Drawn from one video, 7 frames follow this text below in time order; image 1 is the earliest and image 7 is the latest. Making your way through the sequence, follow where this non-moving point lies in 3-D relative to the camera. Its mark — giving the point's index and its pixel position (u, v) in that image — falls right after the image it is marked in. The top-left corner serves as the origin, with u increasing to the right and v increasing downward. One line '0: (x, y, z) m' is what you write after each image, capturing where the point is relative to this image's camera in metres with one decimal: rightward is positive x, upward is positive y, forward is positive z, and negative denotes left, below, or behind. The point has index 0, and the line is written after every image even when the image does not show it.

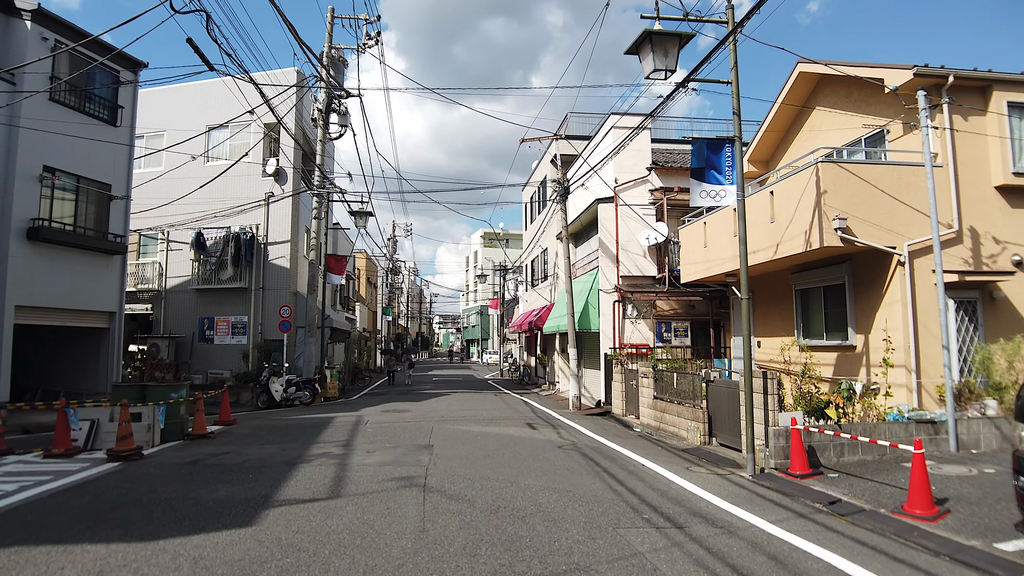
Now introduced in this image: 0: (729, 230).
0: (+4.3, +1.2, +13.8) m
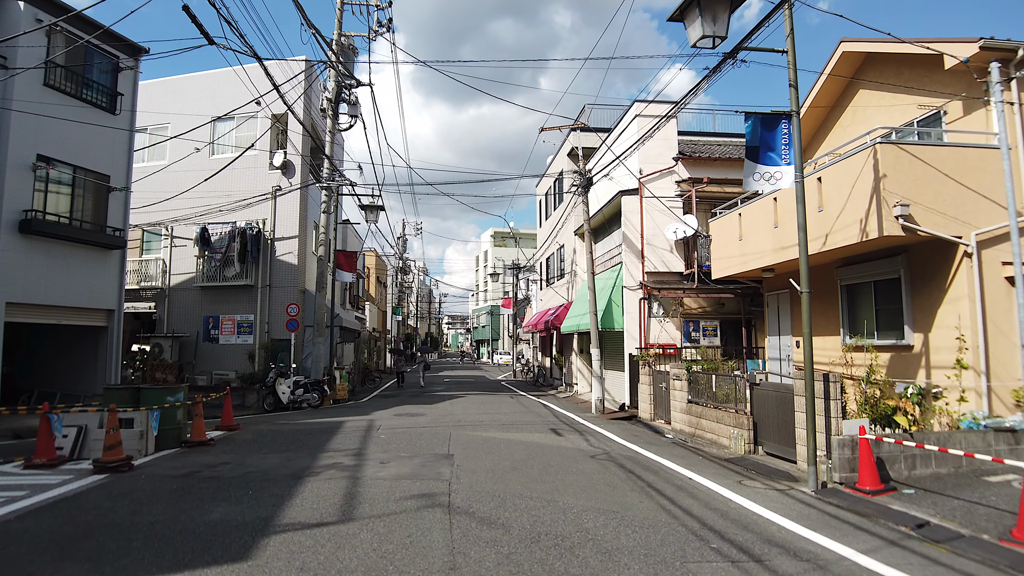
0: (+4.8, +1.2, +12.8) m
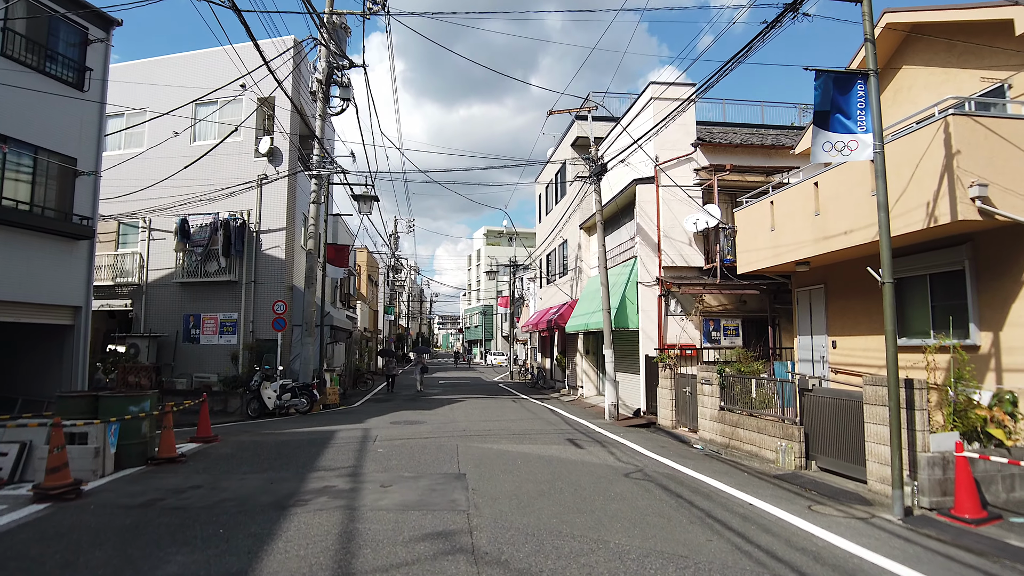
0: (+5.0, +1.3, +11.5) m
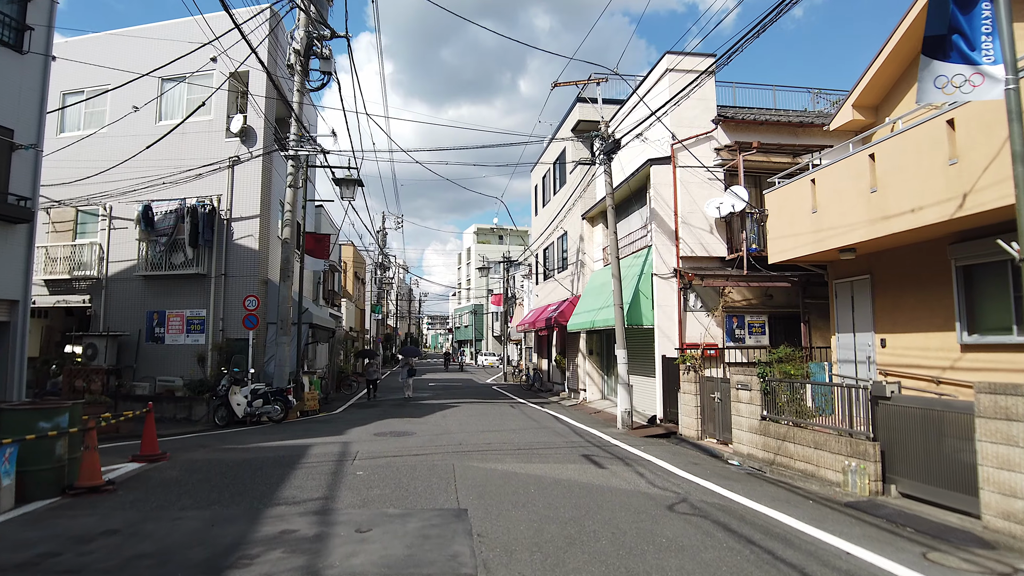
0: (+5.0, +1.5, +9.9) m
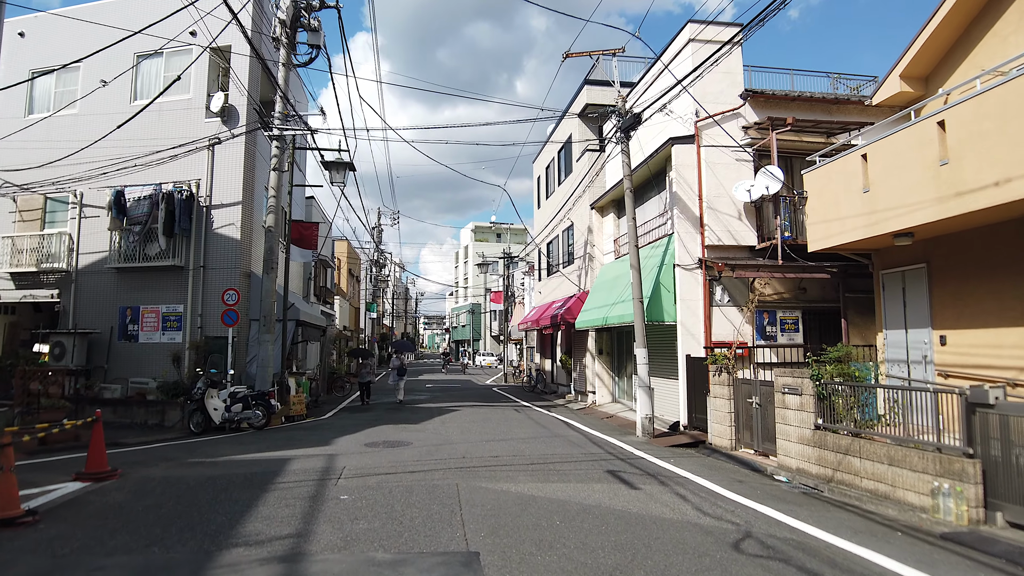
0: (+5.2, +1.6, +8.6) m
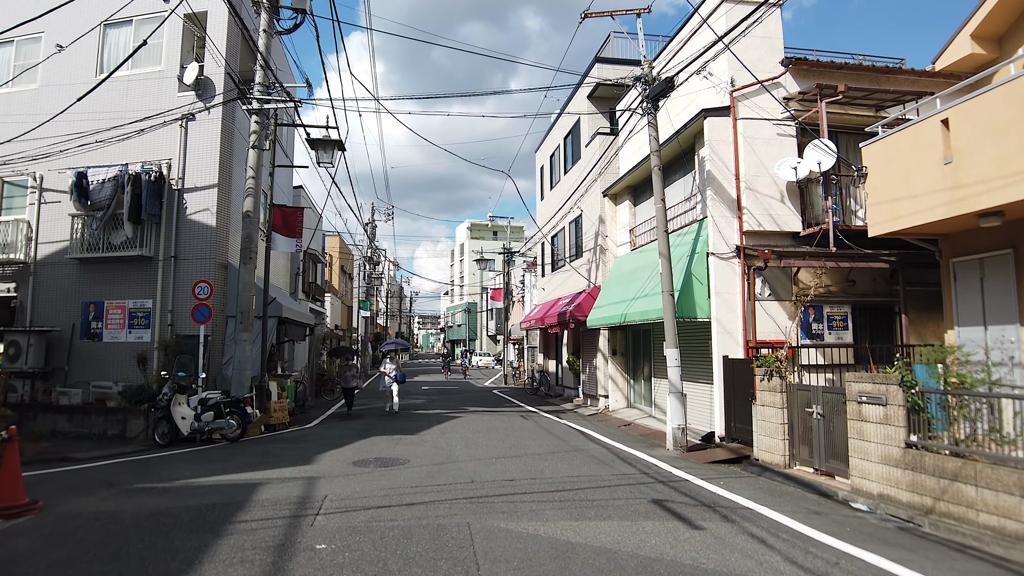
0: (+5.4, +1.8, +7.1) m
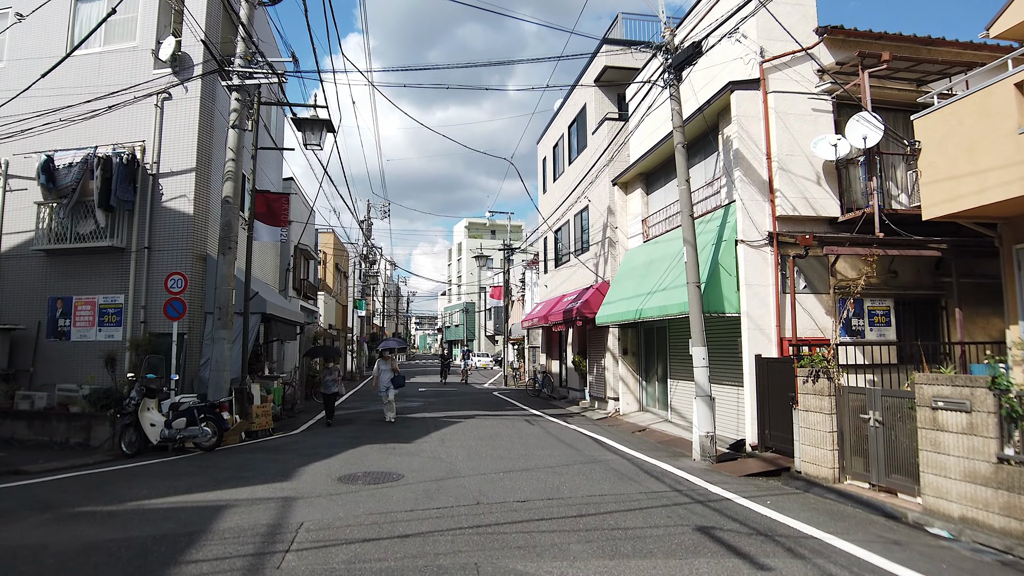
0: (+5.5, +1.9, +6.0) m
